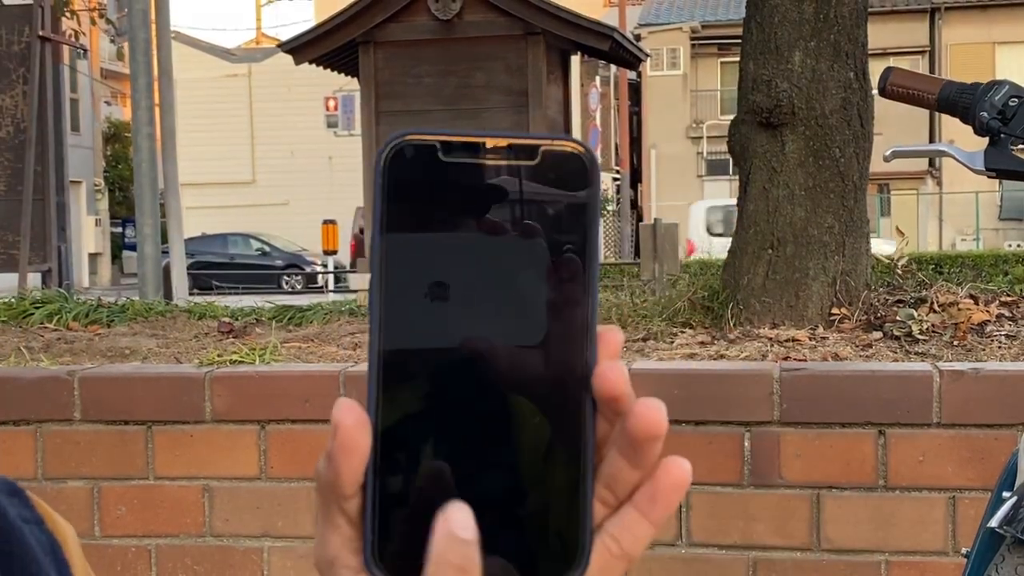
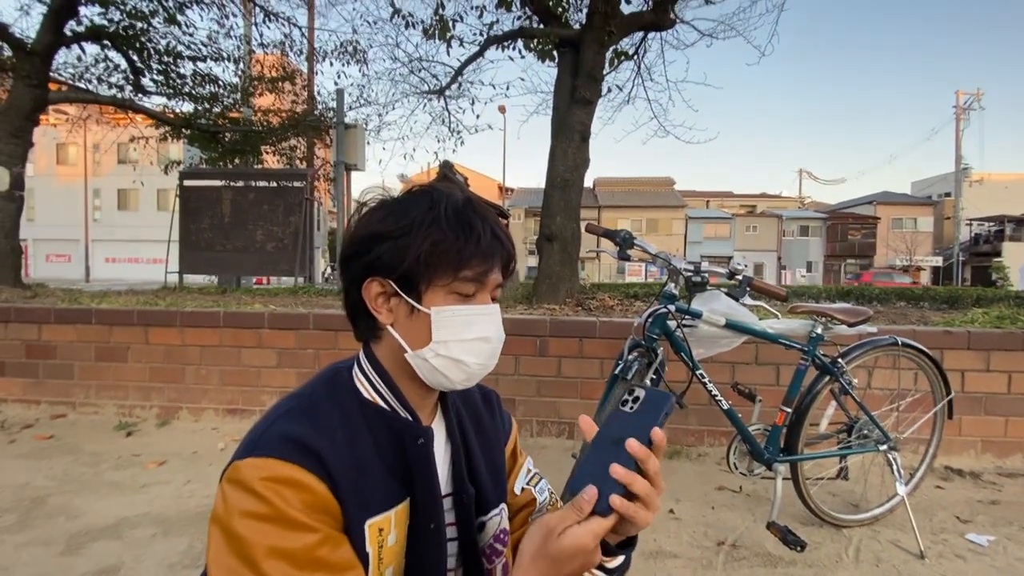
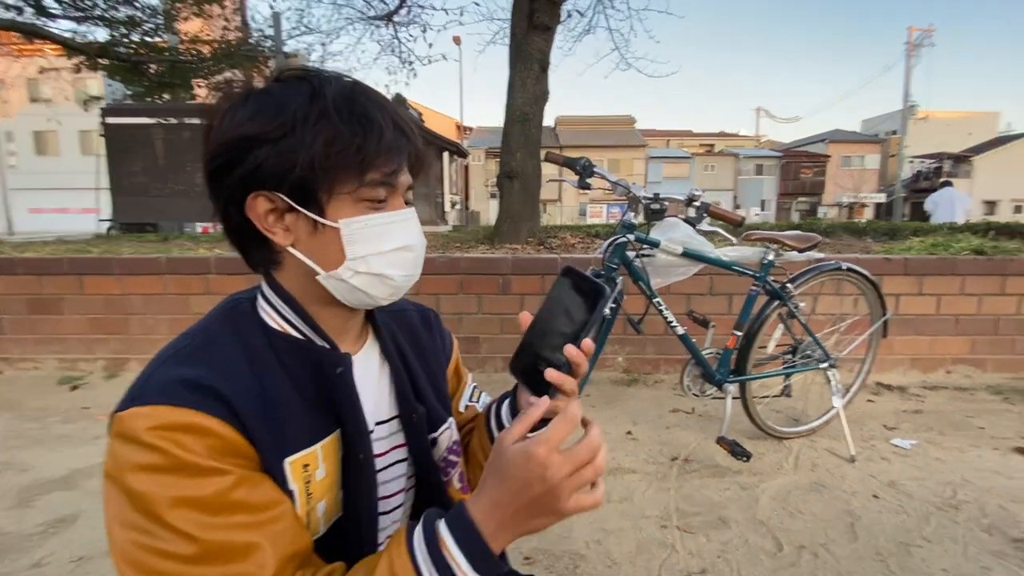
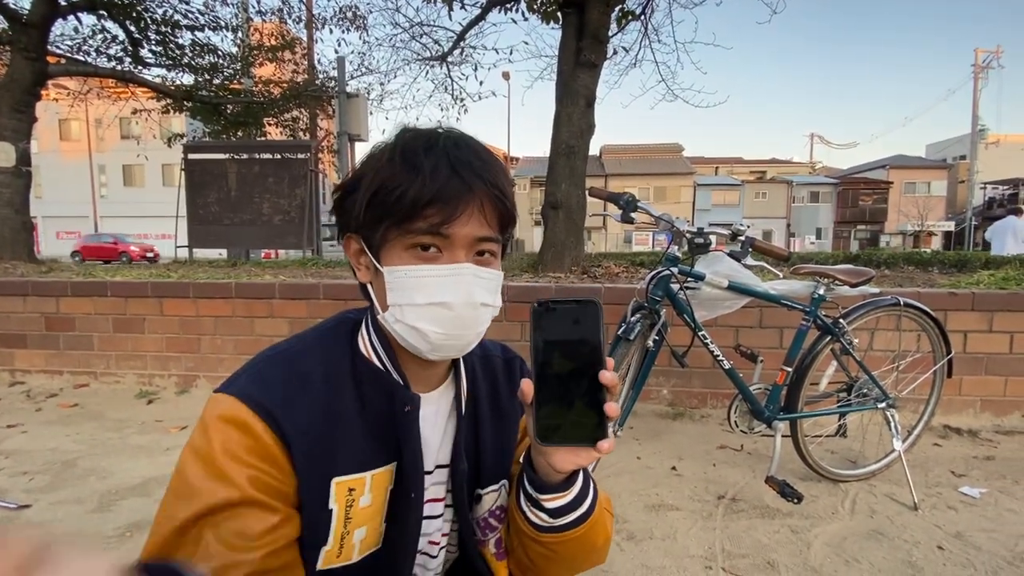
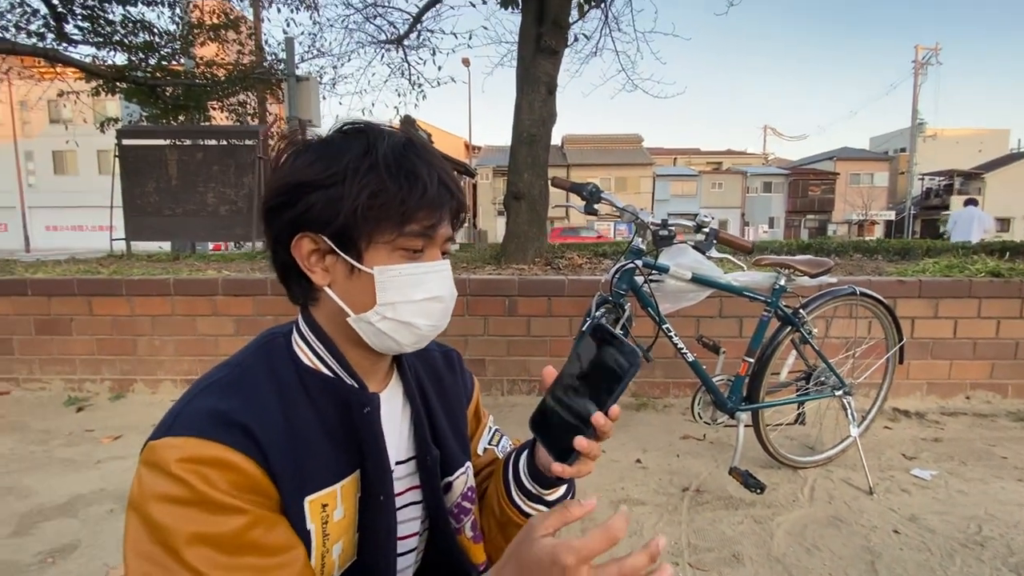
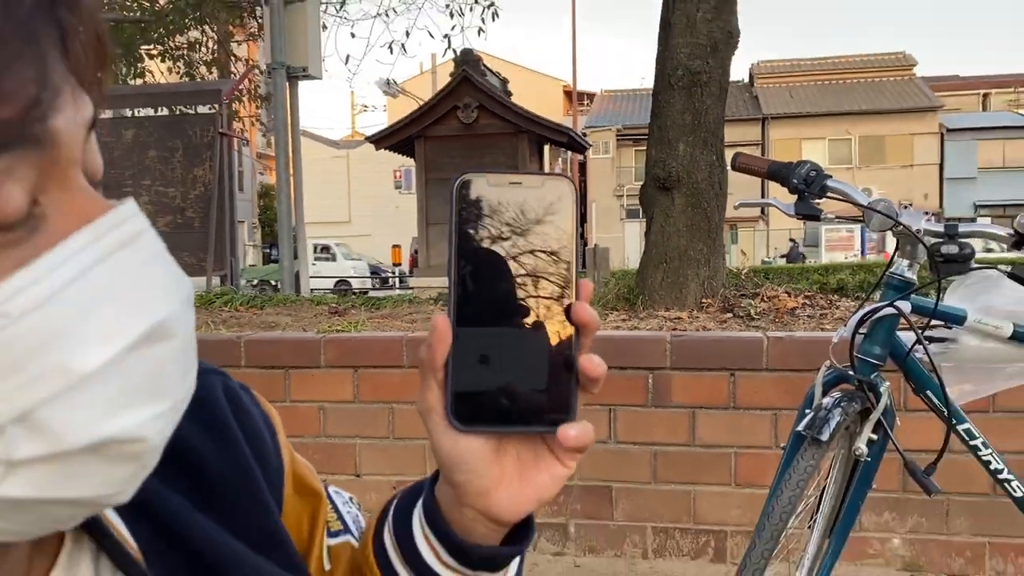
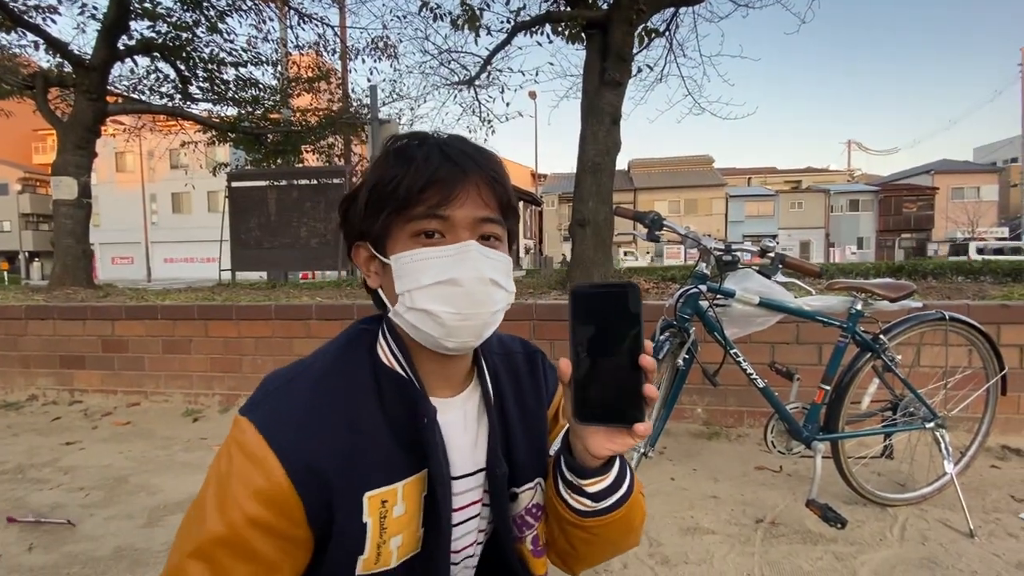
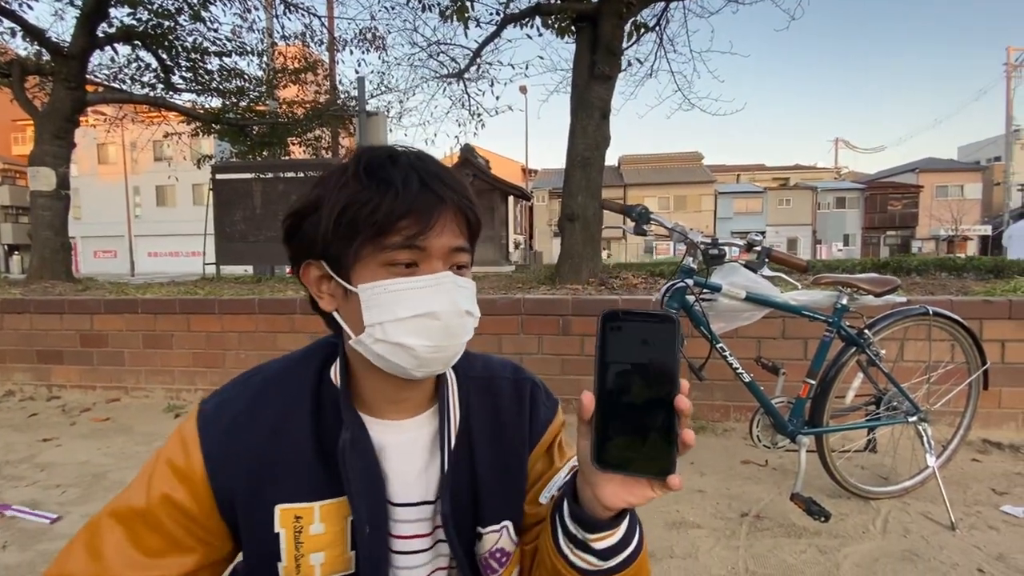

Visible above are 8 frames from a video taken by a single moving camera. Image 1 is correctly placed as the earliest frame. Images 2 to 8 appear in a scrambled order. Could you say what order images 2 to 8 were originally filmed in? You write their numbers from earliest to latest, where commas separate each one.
6, 7, 8, 4, 3, 5, 2
